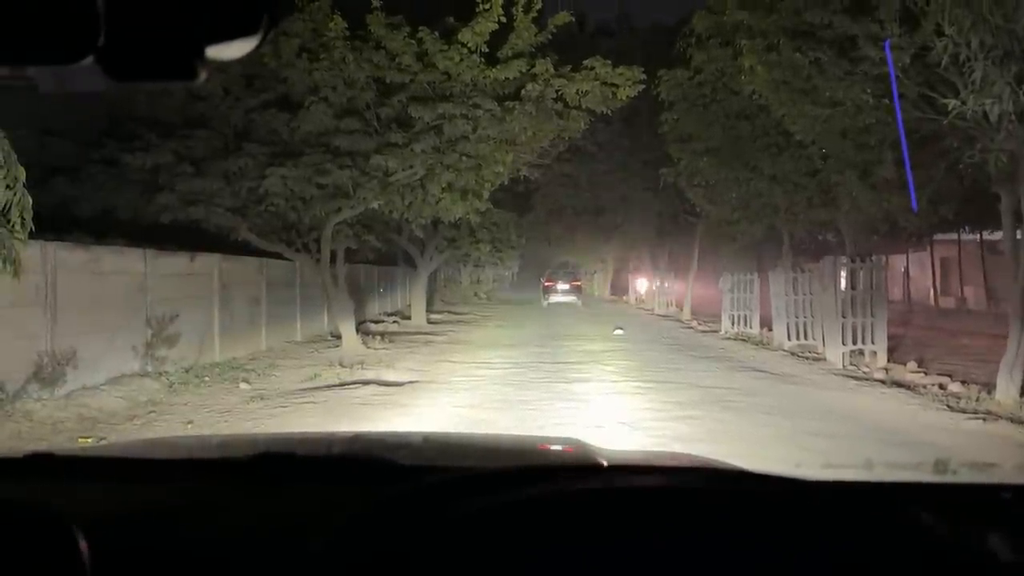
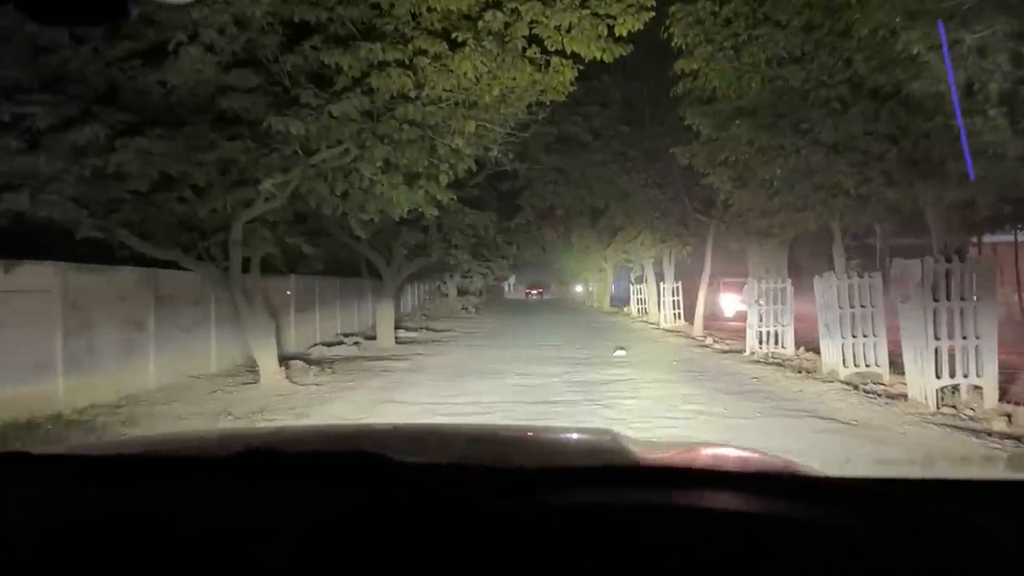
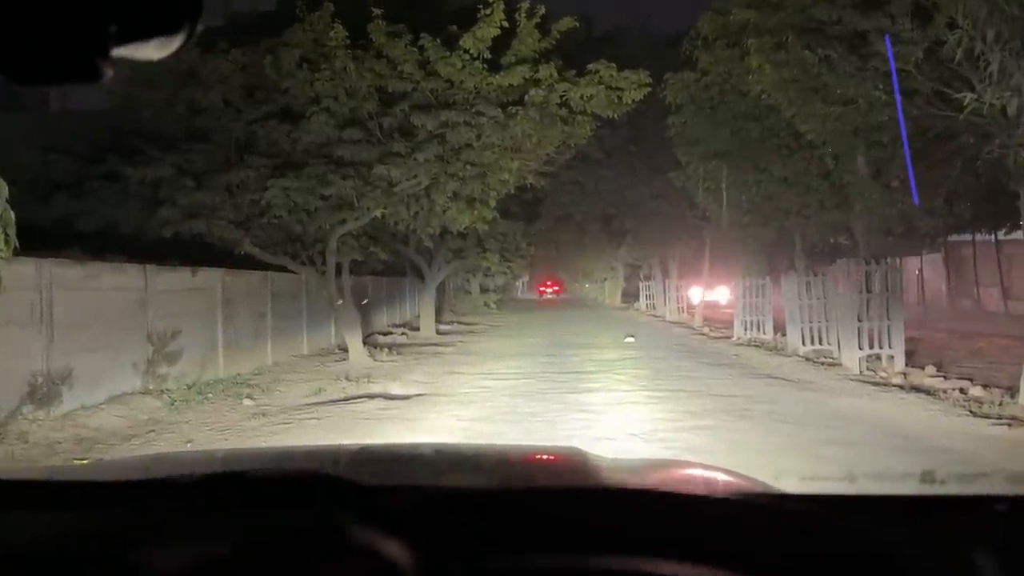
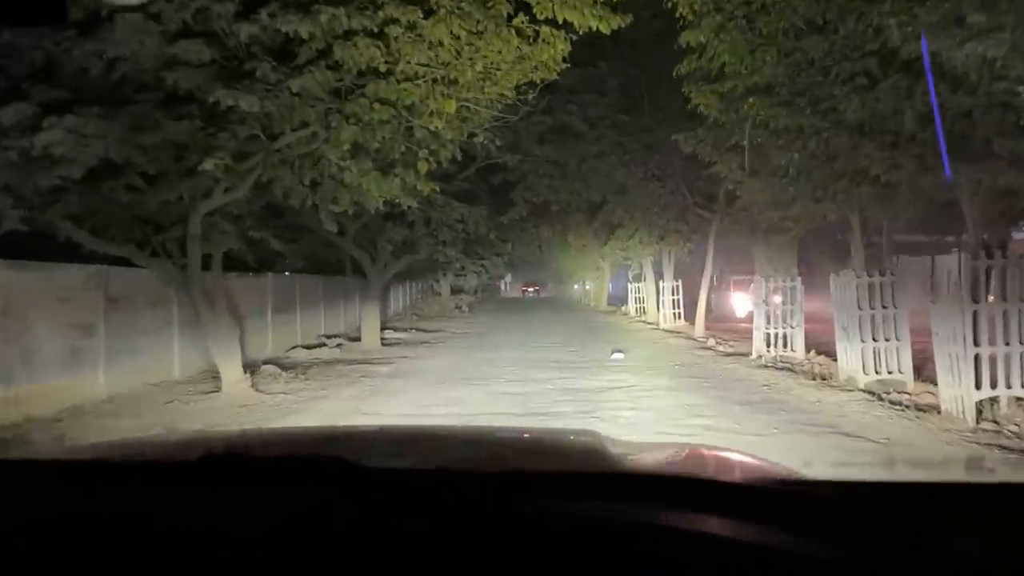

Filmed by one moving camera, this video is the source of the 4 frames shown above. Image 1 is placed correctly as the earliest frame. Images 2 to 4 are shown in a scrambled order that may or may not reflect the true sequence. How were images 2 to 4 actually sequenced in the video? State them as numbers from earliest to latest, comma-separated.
3, 2, 4
